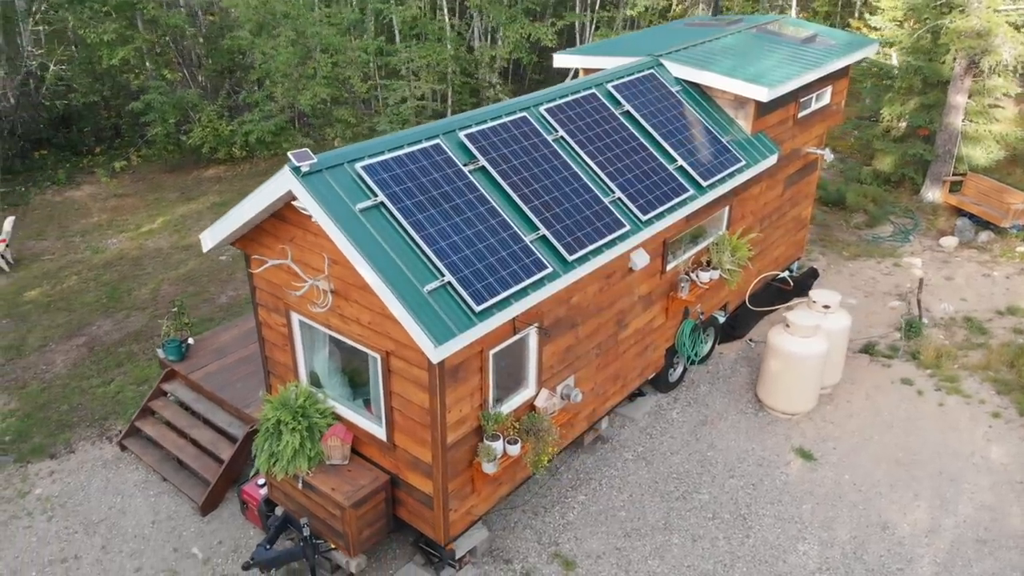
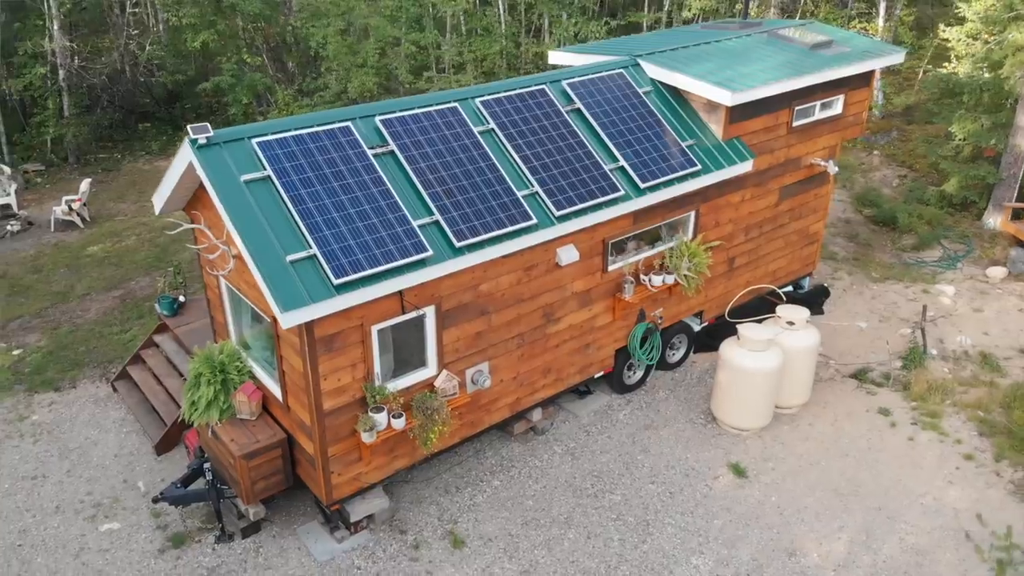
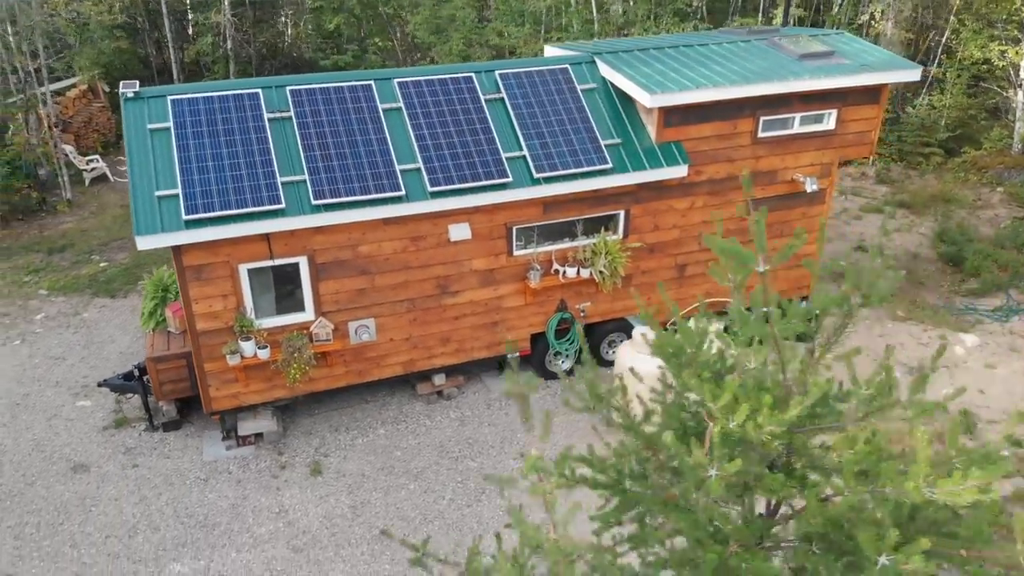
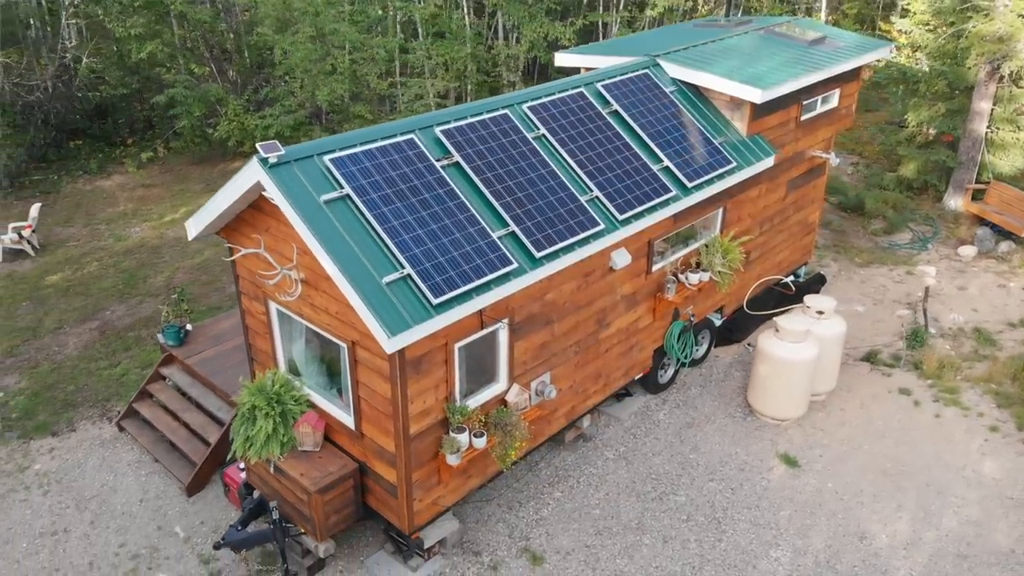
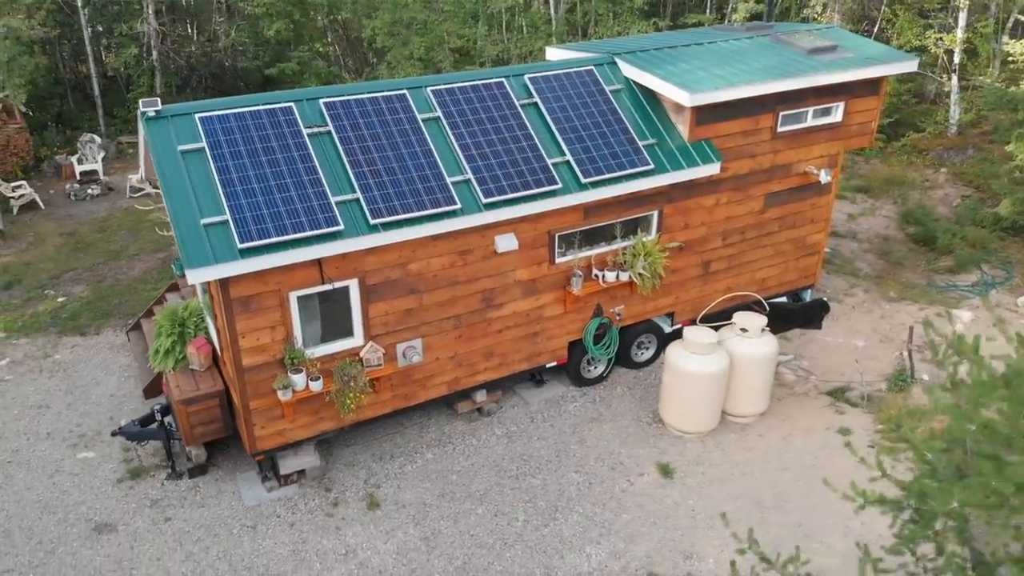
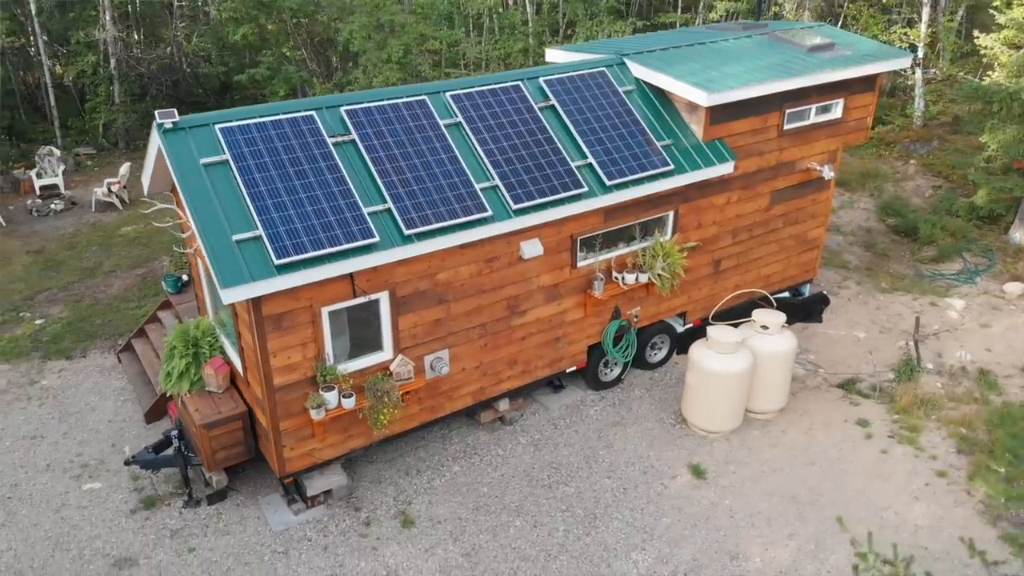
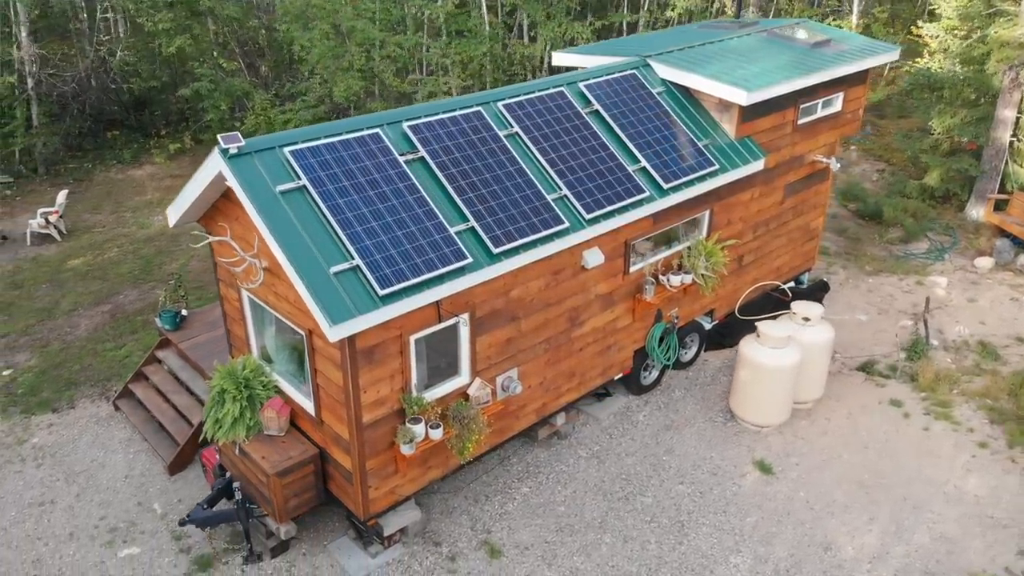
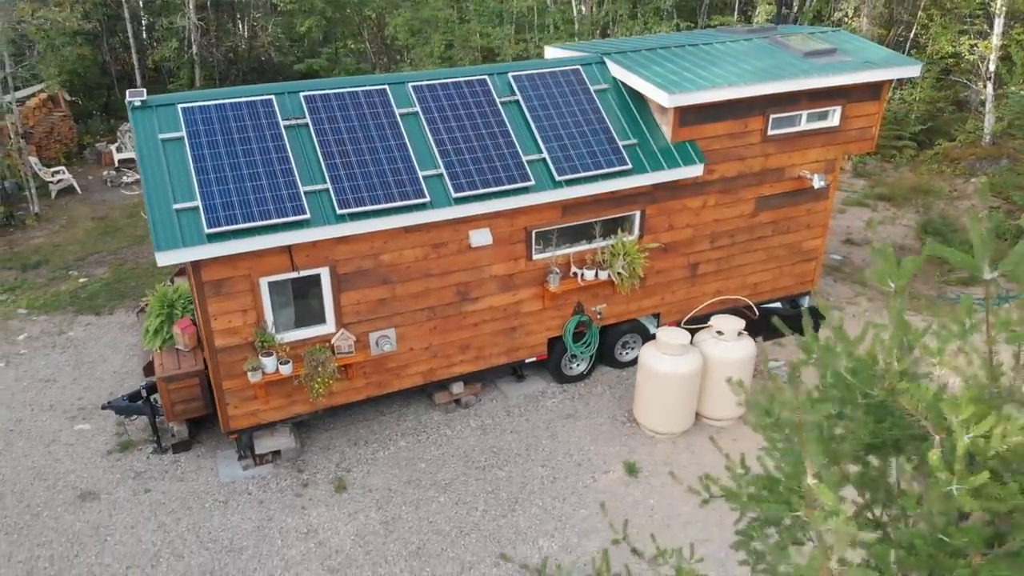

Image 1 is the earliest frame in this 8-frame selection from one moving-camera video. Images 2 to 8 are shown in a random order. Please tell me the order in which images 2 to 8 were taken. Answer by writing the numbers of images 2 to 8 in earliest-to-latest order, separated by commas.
4, 7, 2, 6, 5, 8, 3
